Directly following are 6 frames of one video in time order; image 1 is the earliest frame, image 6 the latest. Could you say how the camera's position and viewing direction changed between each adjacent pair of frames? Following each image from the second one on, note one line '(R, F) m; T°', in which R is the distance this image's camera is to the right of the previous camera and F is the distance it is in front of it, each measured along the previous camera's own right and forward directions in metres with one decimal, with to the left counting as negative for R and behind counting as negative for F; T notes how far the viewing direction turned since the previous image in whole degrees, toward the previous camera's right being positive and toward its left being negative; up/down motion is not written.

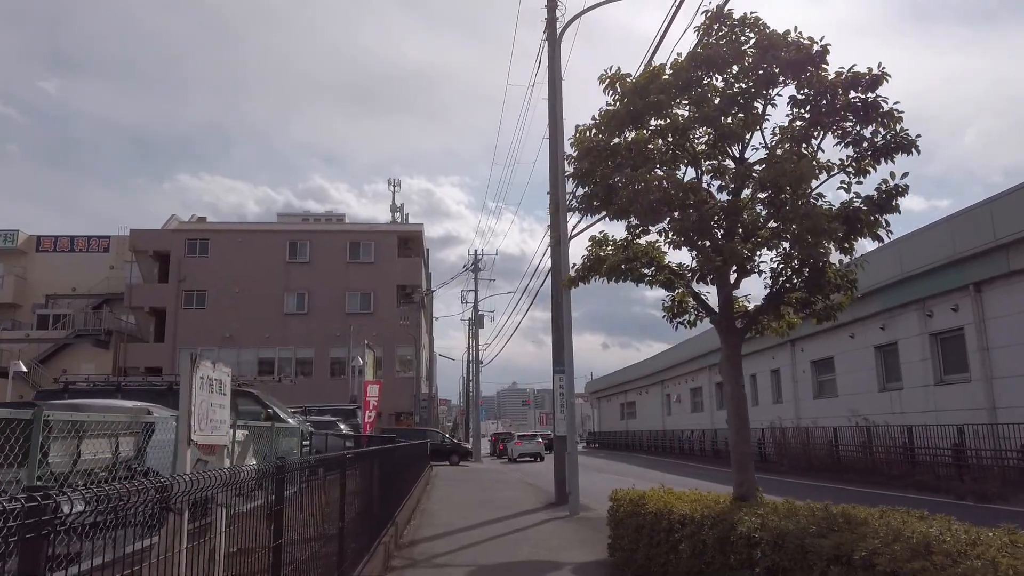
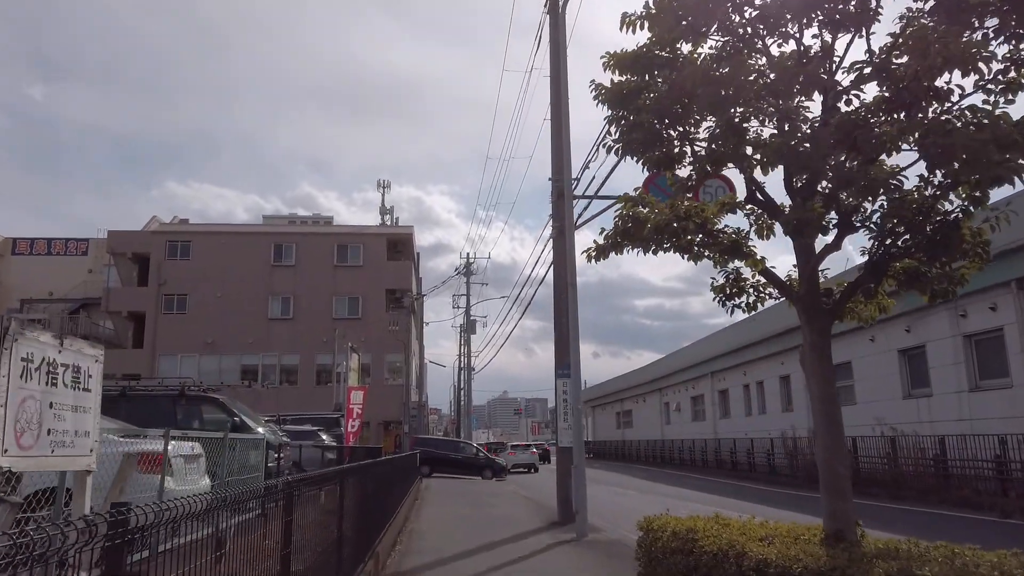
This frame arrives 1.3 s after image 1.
(-0.2, +1.7) m; +1°
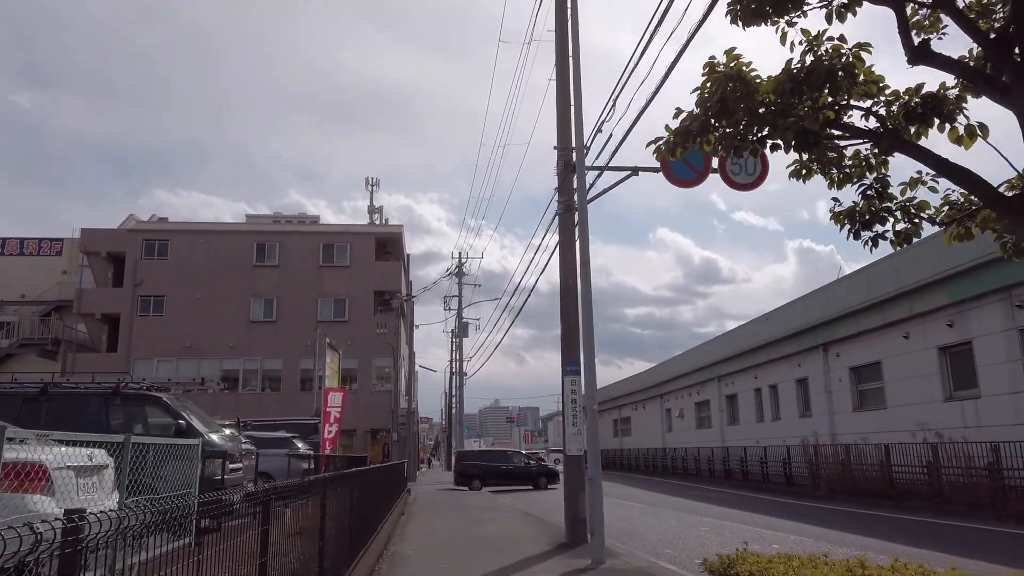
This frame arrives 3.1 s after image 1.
(-0.2, +2.2) m; +1°
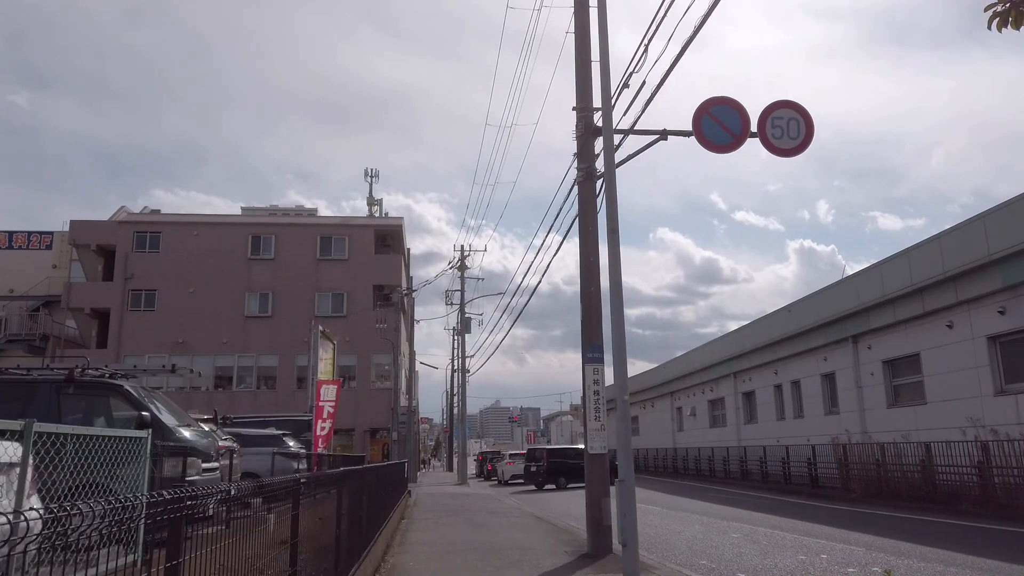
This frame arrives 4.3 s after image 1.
(-0.2, +1.6) m; 0°
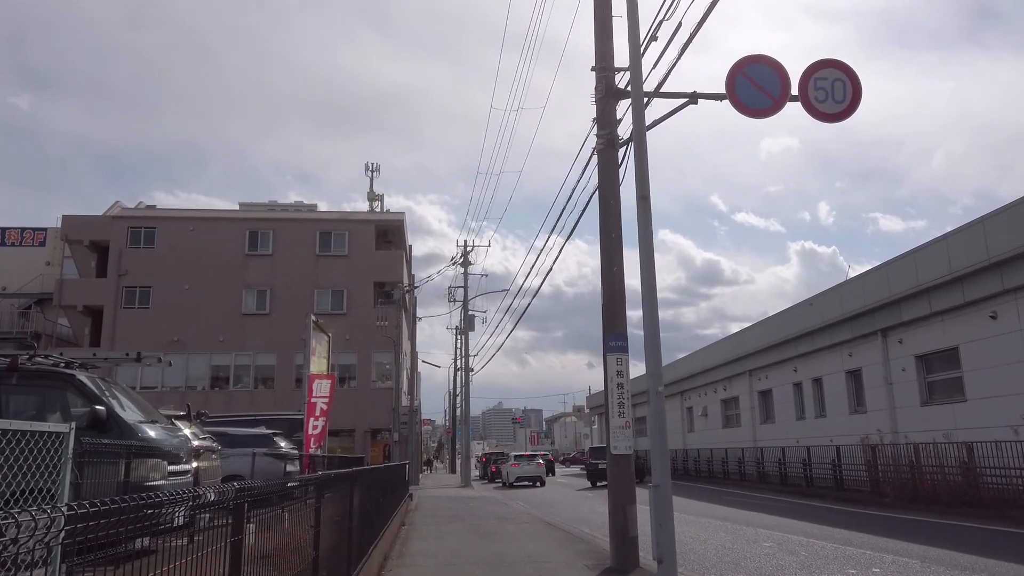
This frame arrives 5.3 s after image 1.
(-0.2, +1.4) m; 0°
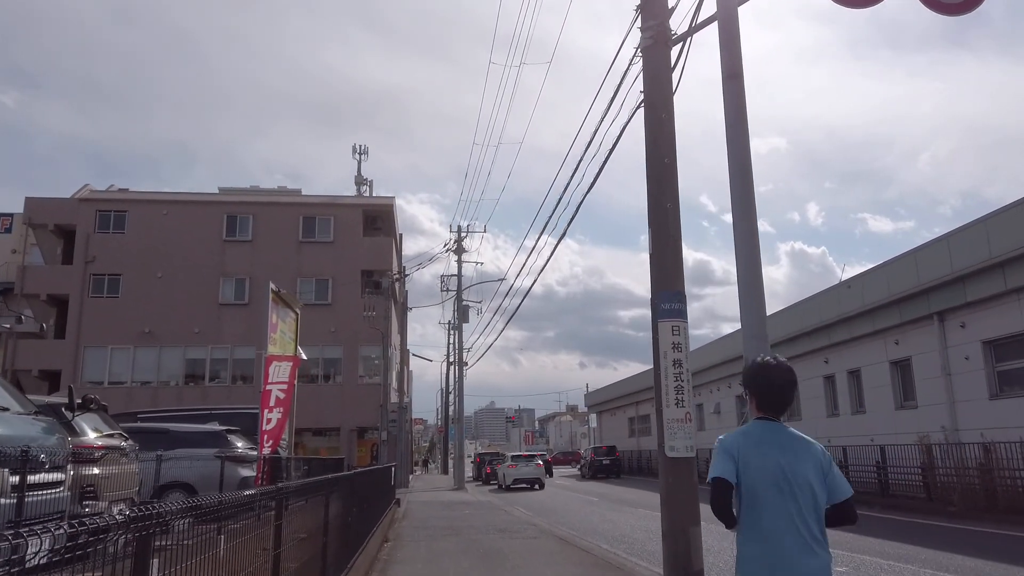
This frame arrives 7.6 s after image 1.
(-0.3, +2.9) m; +1°
